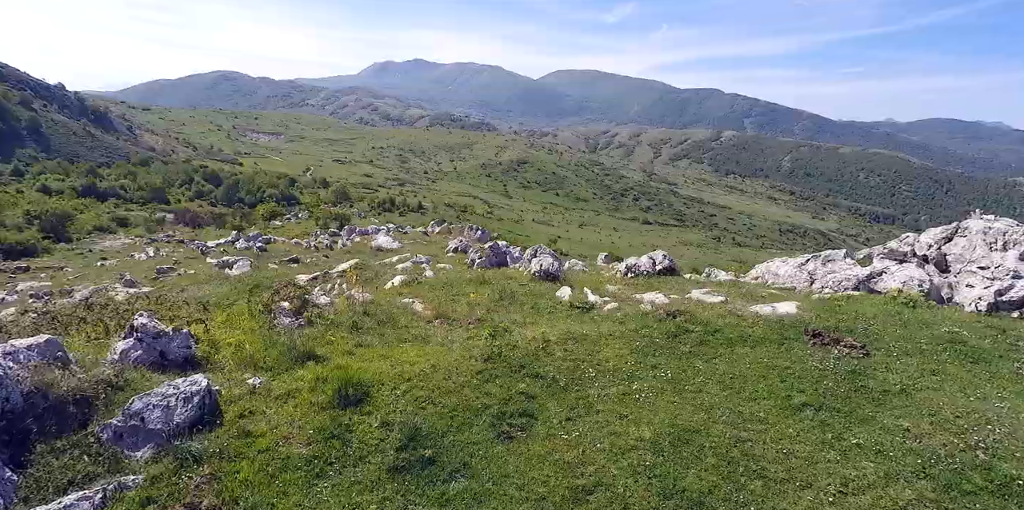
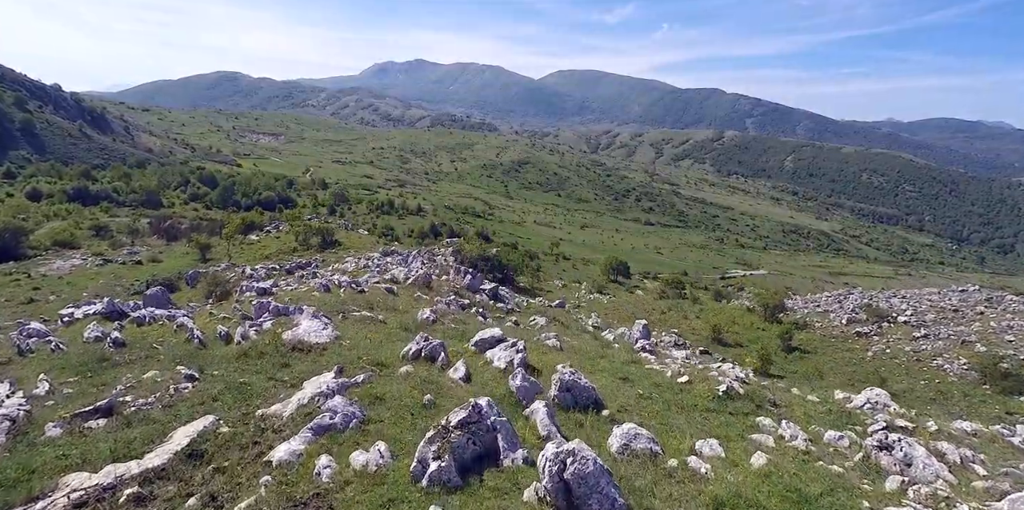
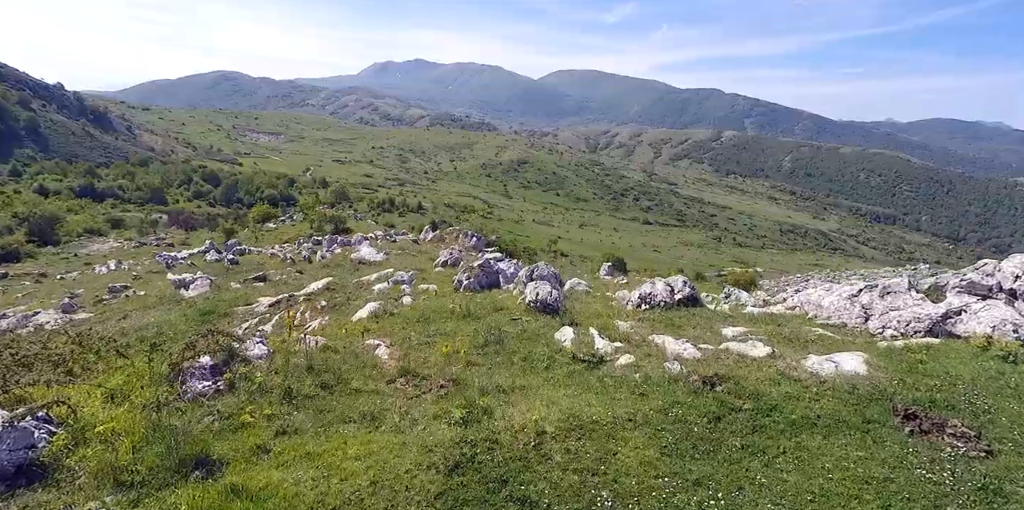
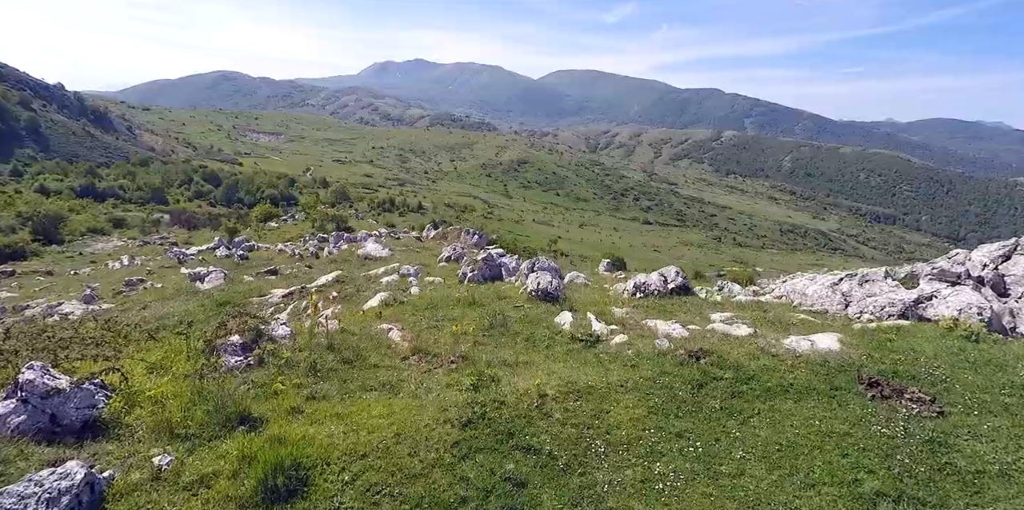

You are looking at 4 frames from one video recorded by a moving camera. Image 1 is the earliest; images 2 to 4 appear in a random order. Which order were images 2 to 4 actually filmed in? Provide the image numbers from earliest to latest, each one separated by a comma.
4, 3, 2
